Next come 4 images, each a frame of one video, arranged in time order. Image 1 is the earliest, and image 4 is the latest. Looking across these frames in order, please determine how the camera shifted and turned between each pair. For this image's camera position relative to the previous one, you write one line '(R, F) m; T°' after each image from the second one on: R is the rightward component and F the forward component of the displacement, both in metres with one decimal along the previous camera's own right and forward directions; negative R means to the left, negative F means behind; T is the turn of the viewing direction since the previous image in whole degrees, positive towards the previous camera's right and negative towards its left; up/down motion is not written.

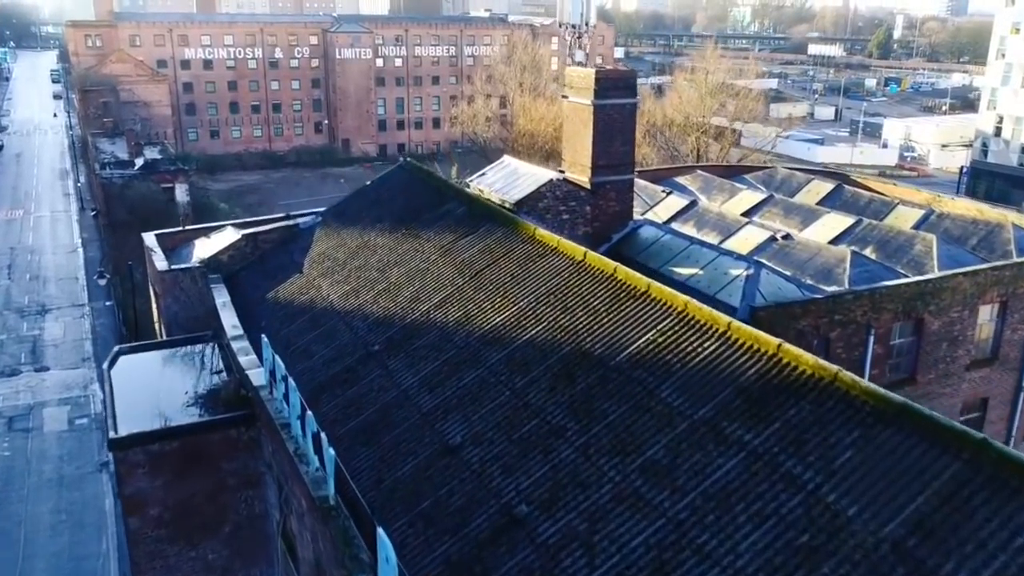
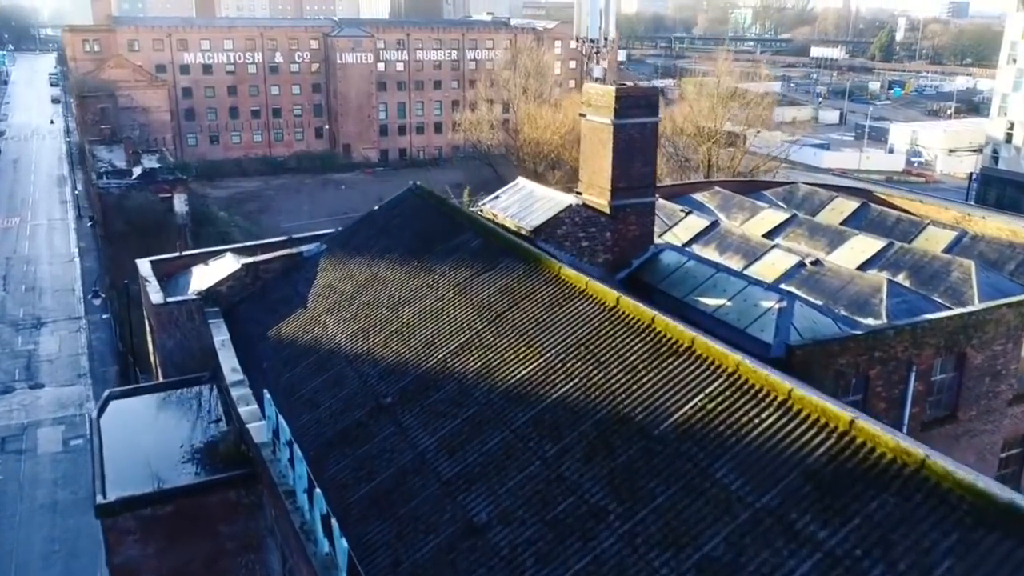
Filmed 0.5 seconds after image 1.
(-0.1, +0.7) m; 0°
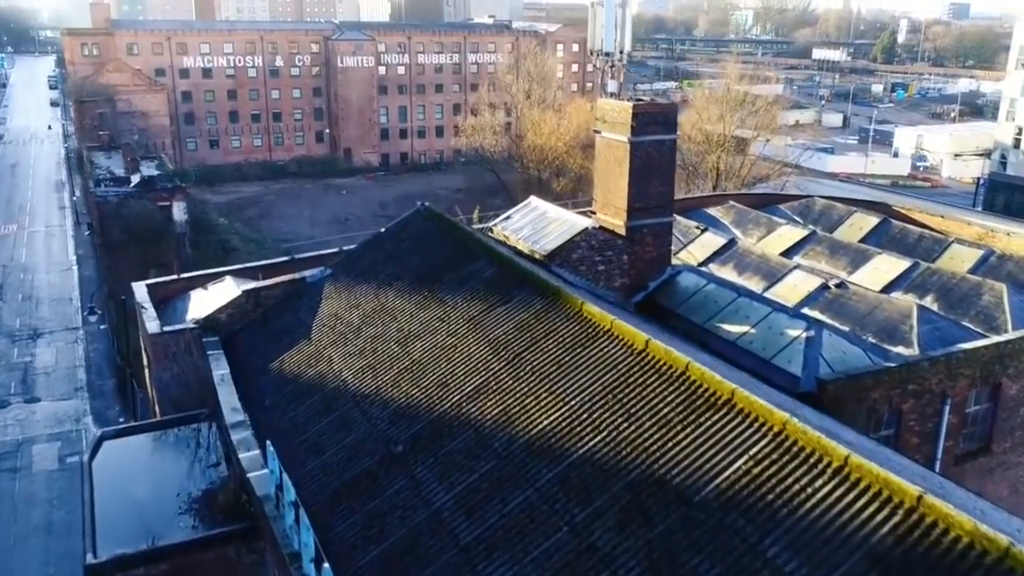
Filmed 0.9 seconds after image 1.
(-0.1, +0.5) m; 0°
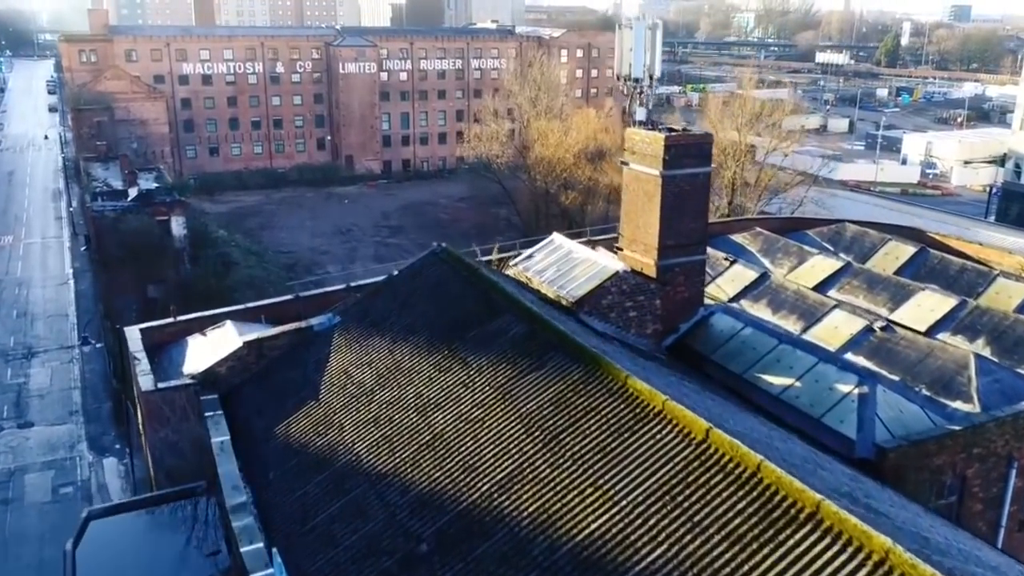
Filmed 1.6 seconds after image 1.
(-0.2, +0.9) m; 0°
